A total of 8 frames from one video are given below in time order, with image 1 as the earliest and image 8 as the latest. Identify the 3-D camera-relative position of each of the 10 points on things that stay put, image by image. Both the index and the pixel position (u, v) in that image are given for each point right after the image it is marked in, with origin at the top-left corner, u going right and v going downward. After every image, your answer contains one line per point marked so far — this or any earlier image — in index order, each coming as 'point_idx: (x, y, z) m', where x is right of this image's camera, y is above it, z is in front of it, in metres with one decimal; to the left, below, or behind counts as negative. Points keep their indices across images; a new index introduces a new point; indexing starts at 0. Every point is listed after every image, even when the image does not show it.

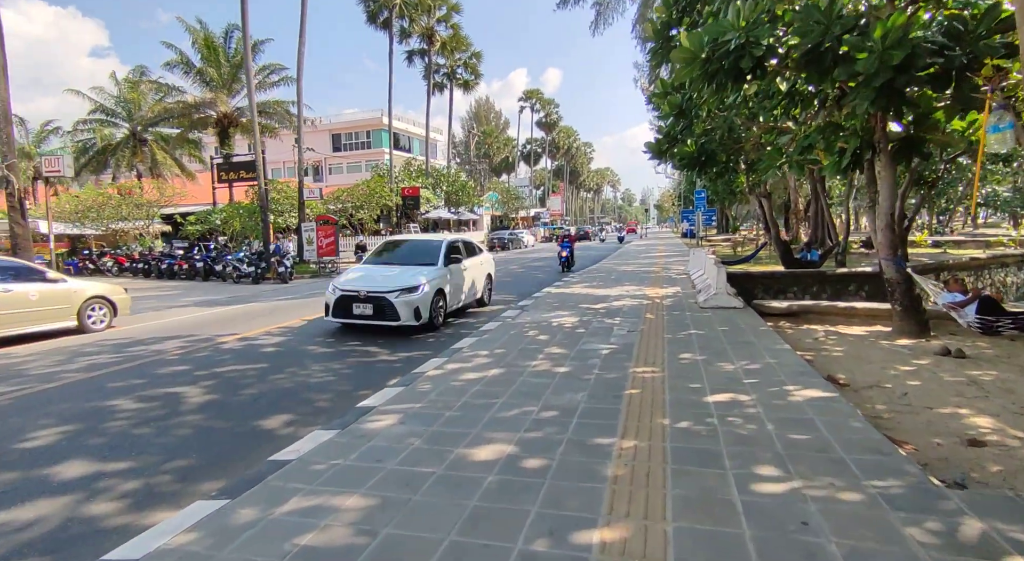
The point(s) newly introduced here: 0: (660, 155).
0: (+2.7, +2.2, +10.2) m
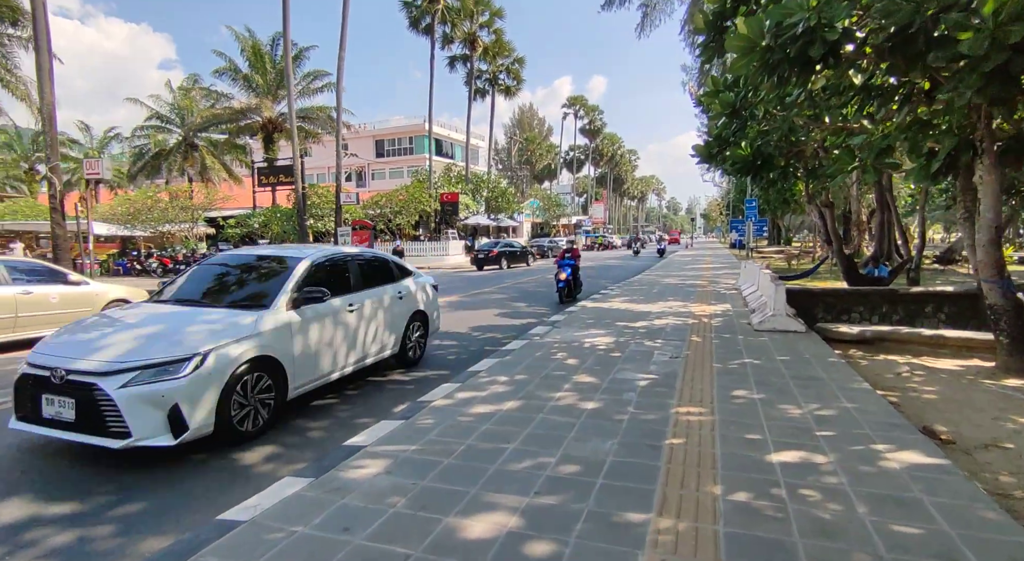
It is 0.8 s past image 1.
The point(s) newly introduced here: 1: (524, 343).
0: (+3.3, +2.0, +9.2) m
1: (+0.2, -0.8, +7.5) m
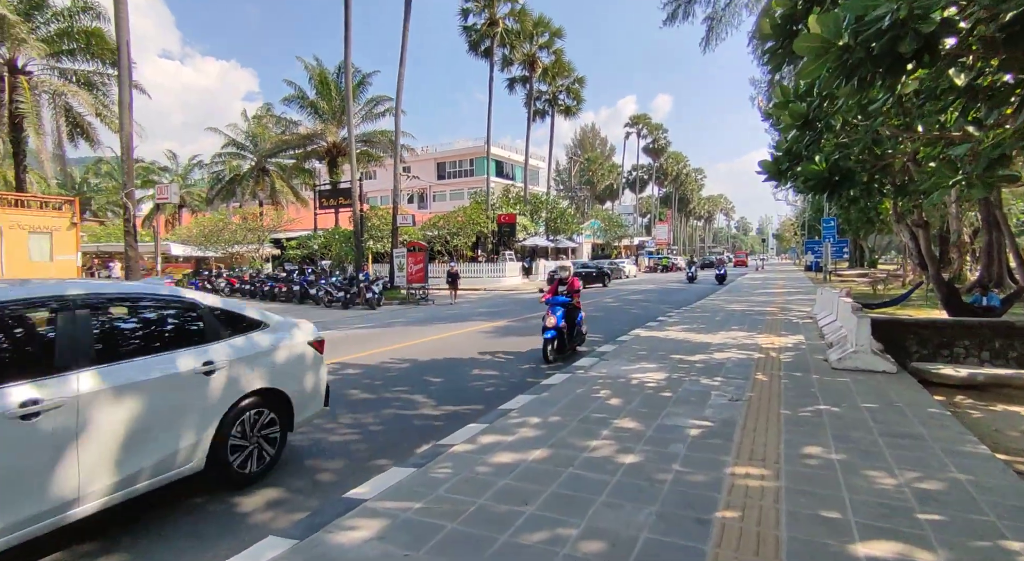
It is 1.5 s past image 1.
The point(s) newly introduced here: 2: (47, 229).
0: (+4.0, +1.5, +8.3) m
1: (+0.7, -1.2, +6.9) m
2: (-14.9, +1.7, +17.9) m
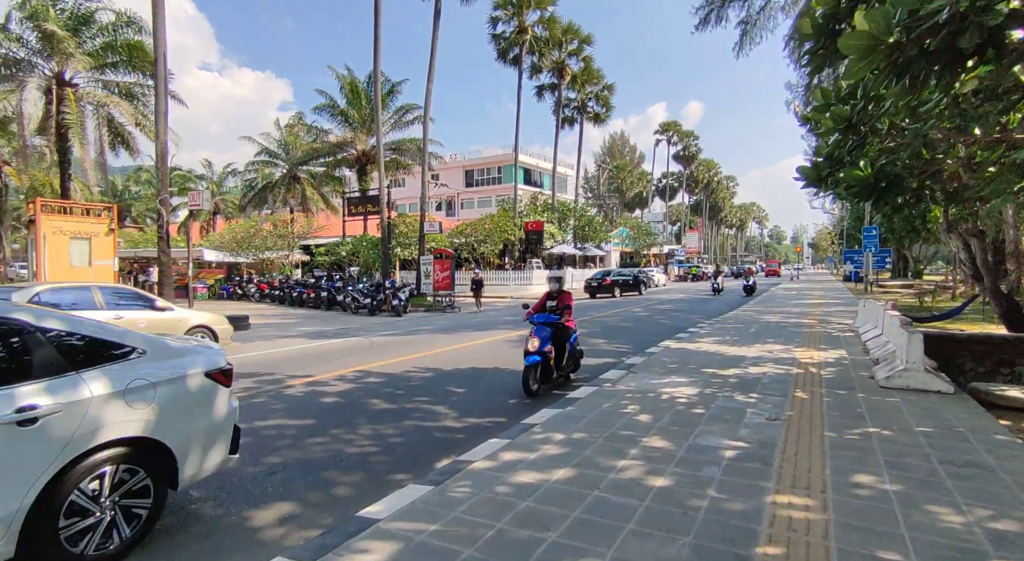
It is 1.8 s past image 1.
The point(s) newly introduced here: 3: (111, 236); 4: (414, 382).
0: (+4.4, +1.4, +7.9) m
1: (+1.0, -1.3, +6.6) m
2: (-14.0, +1.5, +18.4) m
3: (-13.5, +1.5, +18.8) m
4: (-1.4, -1.5, +8.1) m
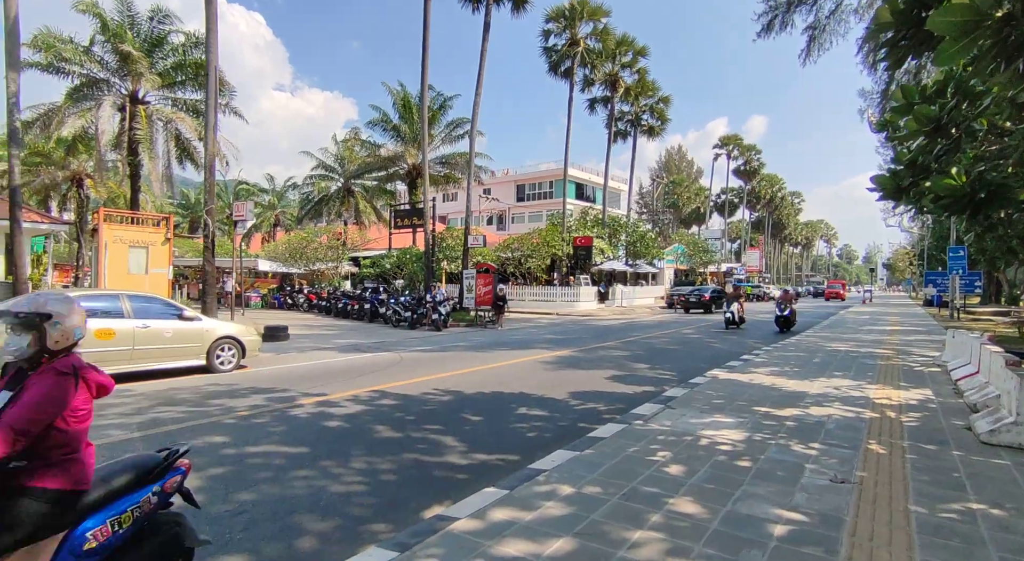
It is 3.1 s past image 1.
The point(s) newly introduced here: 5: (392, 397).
0: (+4.7, +1.1, +6.8) m
1: (+1.1, -1.5, +5.7) m
2: (-12.6, +1.3, +19.0) m
3: (-12.1, +1.2, +19.3) m
4: (-1.1, -1.7, +7.5) m
5: (-1.7, -1.6, +7.9) m
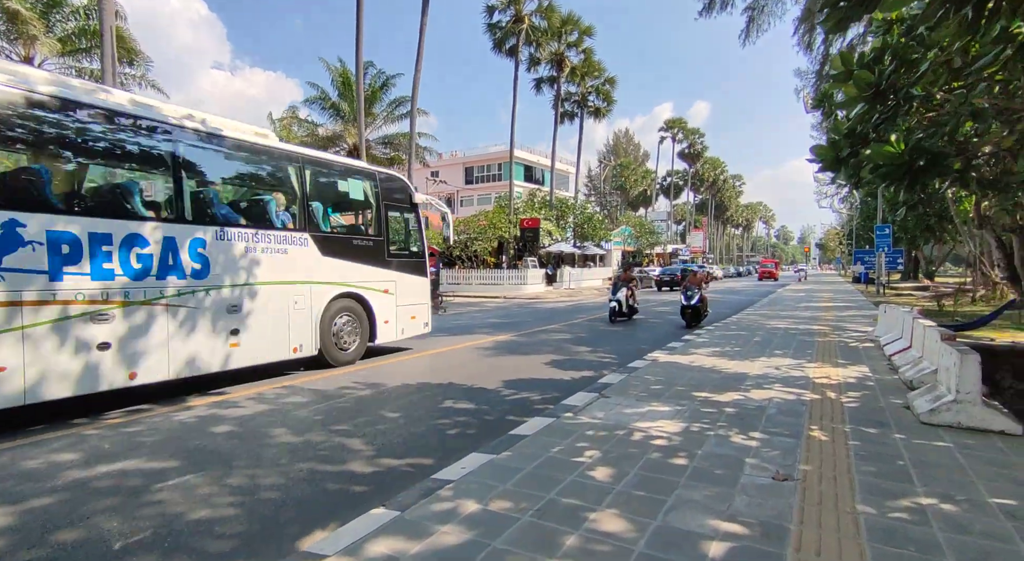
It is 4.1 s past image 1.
0: (+3.8, +1.4, +6.4) m
1: (+0.3, -1.3, +5.2) m
2: (-14.5, +1.6, +17.1) m
3: (-14.0, +1.6, +17.4) m
4: (-2.0, -1.5, +6.7) m
5: (-2.7, -1.4, +7.0) m
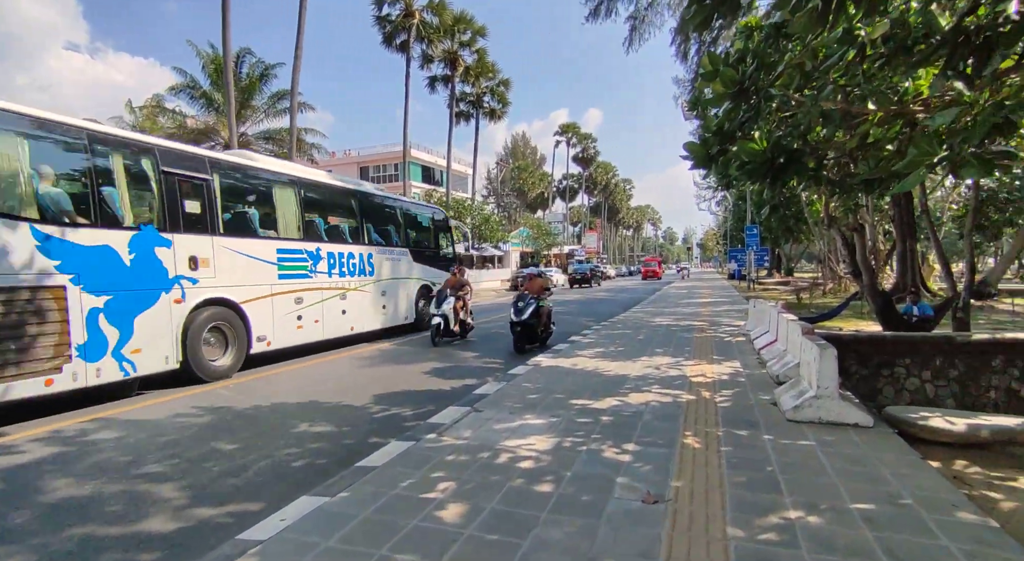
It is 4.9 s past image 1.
0: (+2.3, +1.4, +6.4) m
1: (-0.9, -1.3, +4.5) m
2: (-17.6, +1.3, +13.6) m
3: (-17.2, +1.2, +14.1) m
4: (-3.5, -1.6, +5.6) m
5: (-4.1, -1.5, +5.8) m
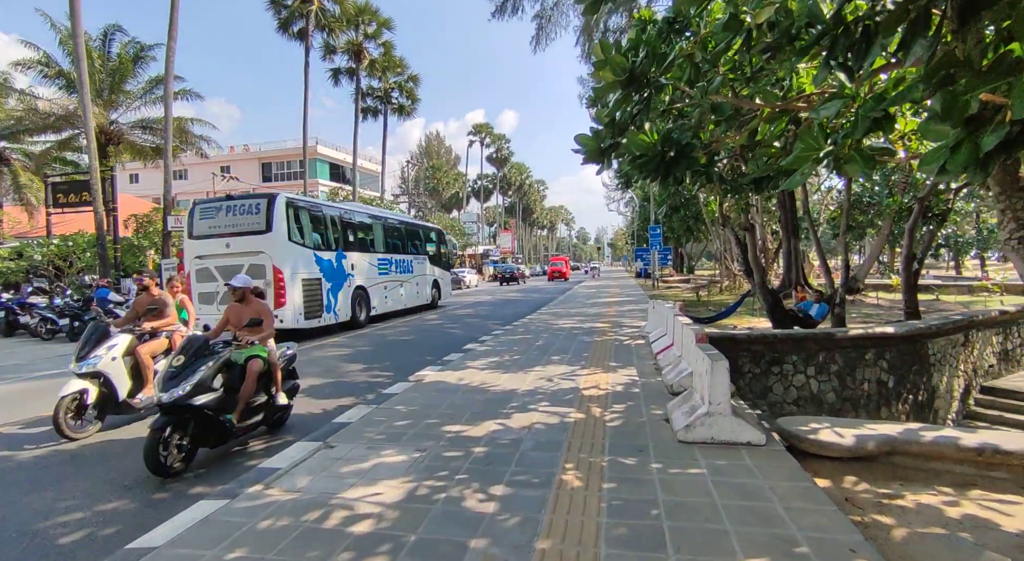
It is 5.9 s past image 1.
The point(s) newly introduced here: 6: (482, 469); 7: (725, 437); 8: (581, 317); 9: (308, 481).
0: (+0.9, +1.3, +5.8) m
1: (-1.9, -1.4, +3.5) m
2: (-19.8, +0.9, +10.0) m
3: (-19.5, +0.9, +10.6) m
4: (-4.6, -1.7, +4.2) m
5: (-5.3, -1.7, +4.3) m
6: (-0.2, -1.3, +4.0) m
7: (+1.6, -1.2, +4.0) m
8: (+2.0, -1.1, +15.8) m
9: (-1.4, -1.4, +3.9) m
